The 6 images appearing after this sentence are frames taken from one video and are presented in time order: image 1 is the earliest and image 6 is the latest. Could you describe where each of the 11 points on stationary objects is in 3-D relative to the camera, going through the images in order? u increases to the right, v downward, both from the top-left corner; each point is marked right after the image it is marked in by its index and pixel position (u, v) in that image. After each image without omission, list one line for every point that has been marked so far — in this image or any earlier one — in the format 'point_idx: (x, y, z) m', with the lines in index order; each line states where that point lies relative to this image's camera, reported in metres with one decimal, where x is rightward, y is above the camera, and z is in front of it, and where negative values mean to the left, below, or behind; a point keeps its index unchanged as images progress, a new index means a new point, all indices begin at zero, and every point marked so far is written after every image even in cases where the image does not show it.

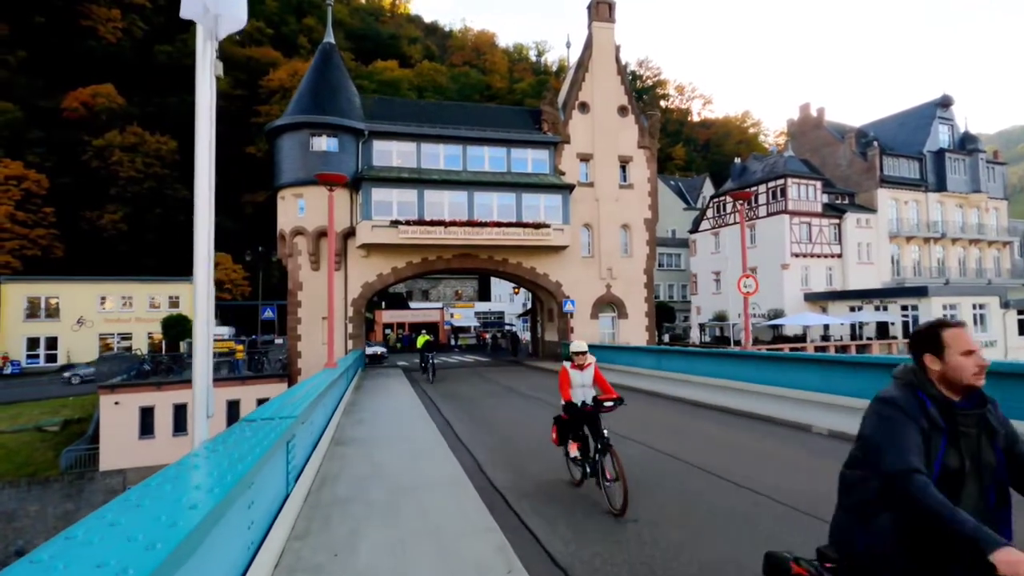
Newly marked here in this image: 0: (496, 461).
0: (-0.2, -2.3, +8.1) m
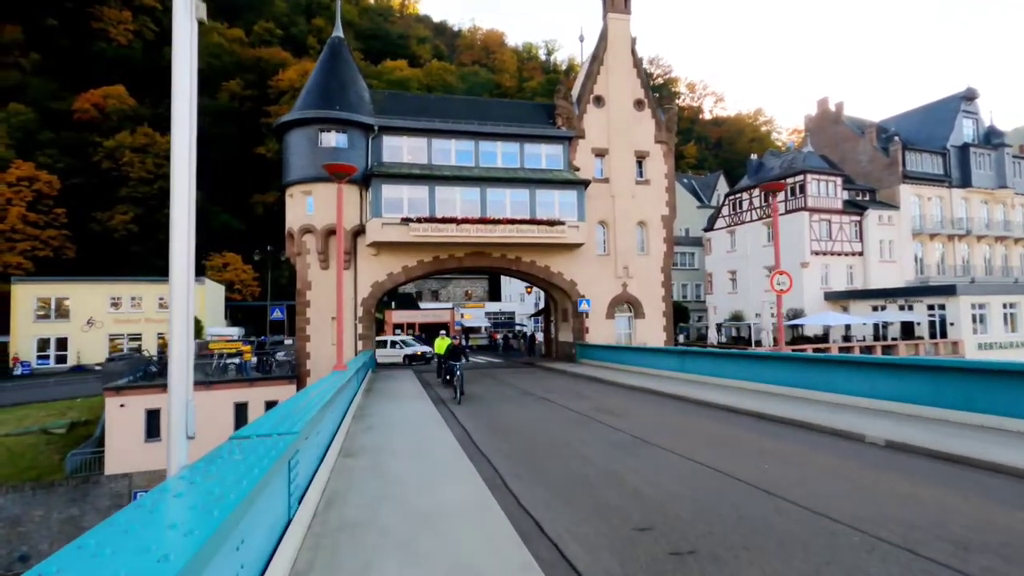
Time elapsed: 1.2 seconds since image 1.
0: (+0.1, -2.3, +7.3) m
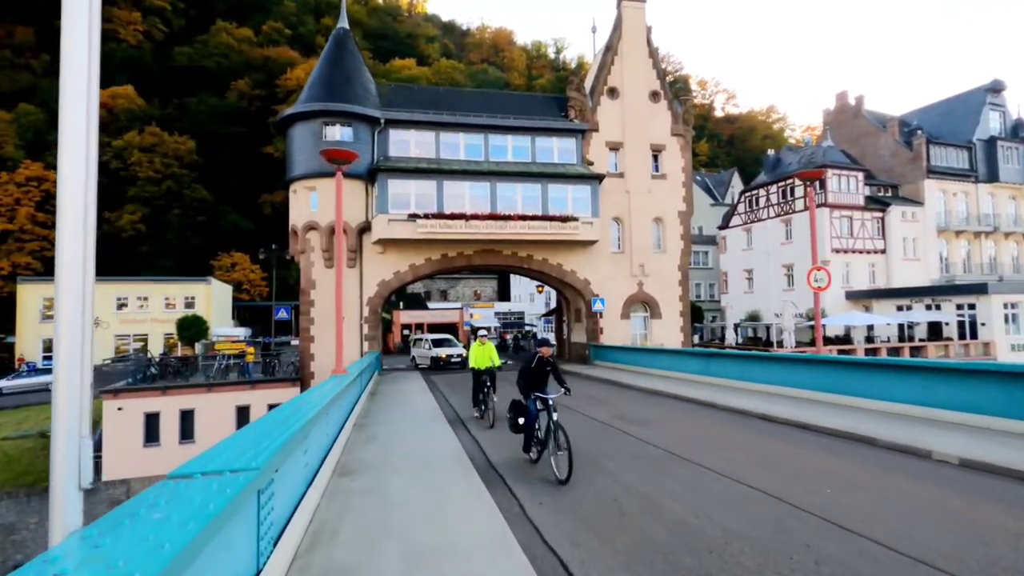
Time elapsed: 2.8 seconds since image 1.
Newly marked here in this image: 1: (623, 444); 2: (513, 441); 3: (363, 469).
0: (+0.3, -2.2, +6.3) m
1: (+1.7, -2.3, +9.0) m
2: (0.0, -2.4, +9.4) m
3: (-1.9, -2.3, +7.7) m
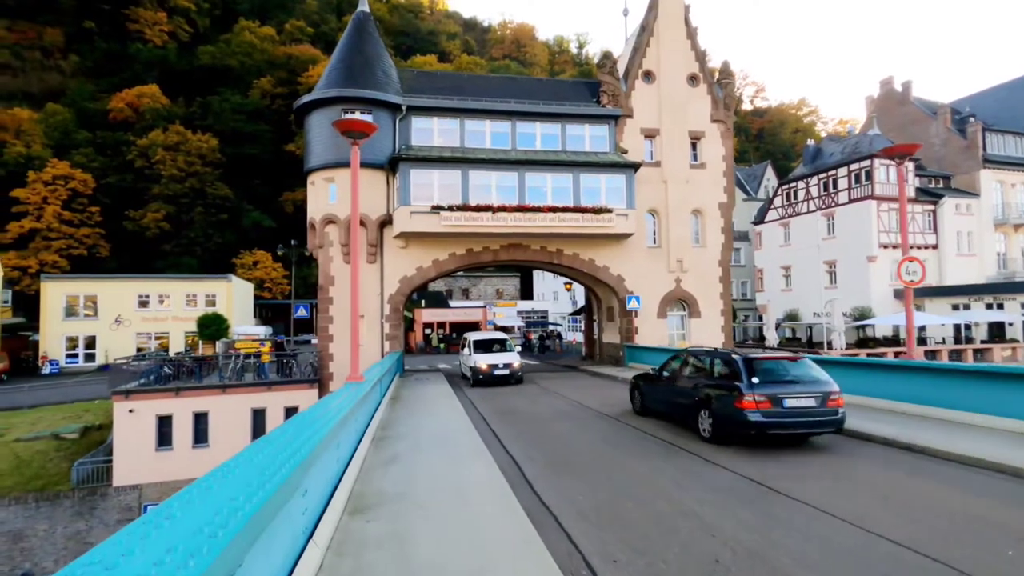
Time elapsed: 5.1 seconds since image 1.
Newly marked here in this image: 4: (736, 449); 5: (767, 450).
0: (+0.8, -2.1, +4.8) m
1: (+2.3, -2.2, +7.4) m
2: (+0.6, -2.3, +7.9) m
3: (-1.3, -2.2, +6.2) m
4: (+3.2, -2.3, +8.8) m
5: (+3.6, -2.3, +8.7) m
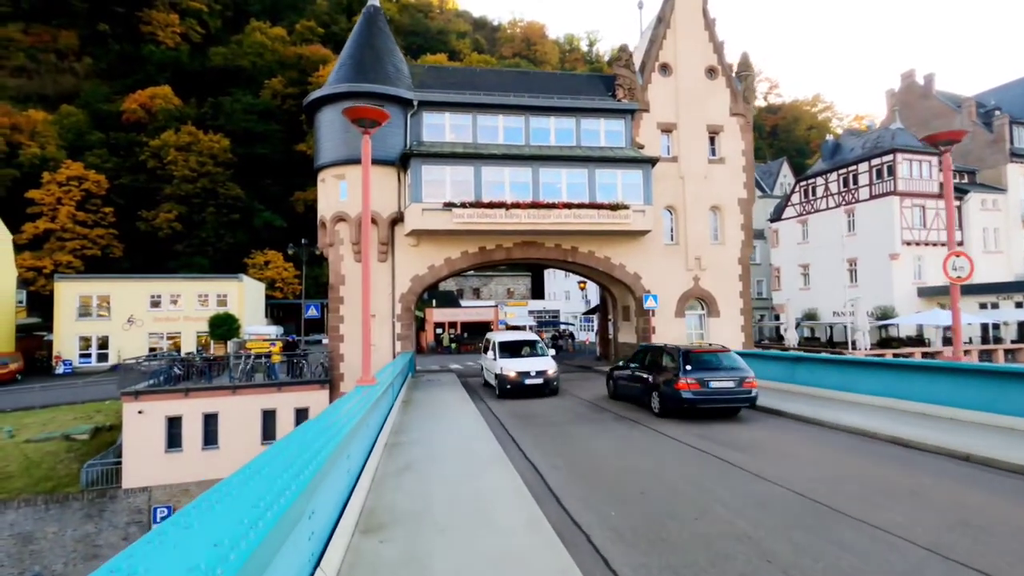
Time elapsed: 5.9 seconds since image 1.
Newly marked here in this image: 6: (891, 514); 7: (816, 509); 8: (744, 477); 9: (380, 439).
0: (+1.0, -2.1, +4.2) m
1: (+2.5, -2.2, +6.8) m
2: (+0.9, -2.2, +7.3) m
3: (-1.1, -2.2, +5.7) m
4: (+3.5, -2.3, +8.2) m
5: (+3.9, -2.3, +8.1) m
6: (+3.5, -2.1, +5.7) m
7: (+2.9, -2.1, +5.8) m
8: (+2.7, -2.2, +7.0) m
9: (-2.0, -2.2, +8.9) m
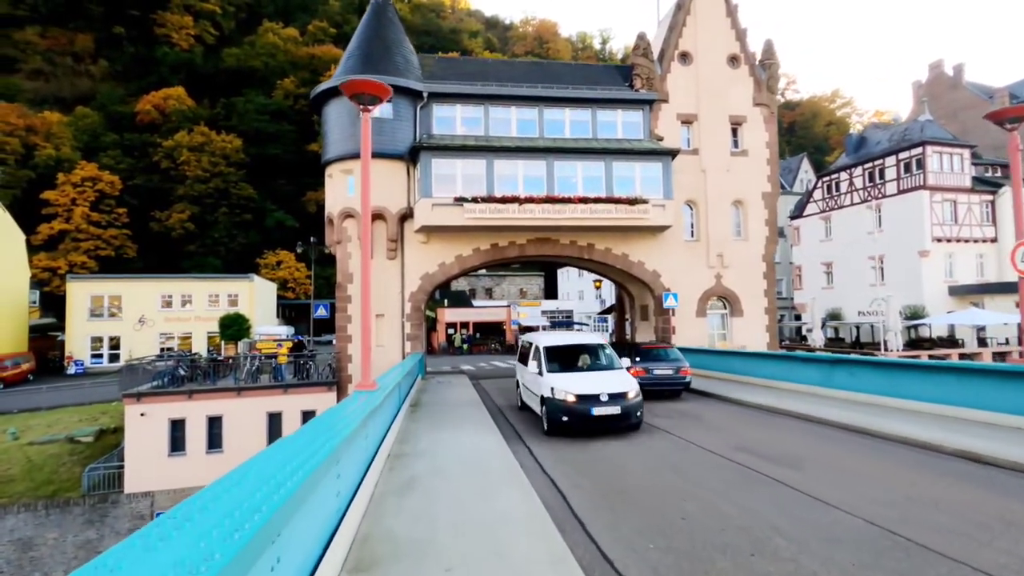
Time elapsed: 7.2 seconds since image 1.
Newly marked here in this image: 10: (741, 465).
0: (+1.1, -2.0, +3.3) m
1: (+2.7, -2.1, +5.8) m
2: (+1.1, -2.2, +6.4) m
3: (-1.0, -2.1, +4.8) m
4: (+3.7, -2.2, +7.2) m
5: (+4.1, -2.2, +7.2) m
6: (+3.7, -2.0, +4.7) m
7: (+3.1, -2.0, +4.8) m
8: (+2.8, -2.1, +6.0) m
9: (-1.7, -2.1, +8.1) m
10: (+2.9, -2.2, +7.5) m
